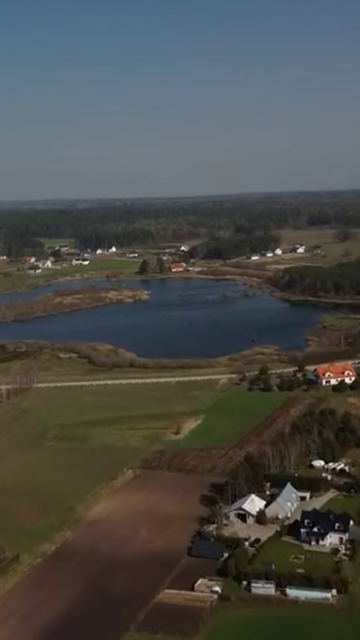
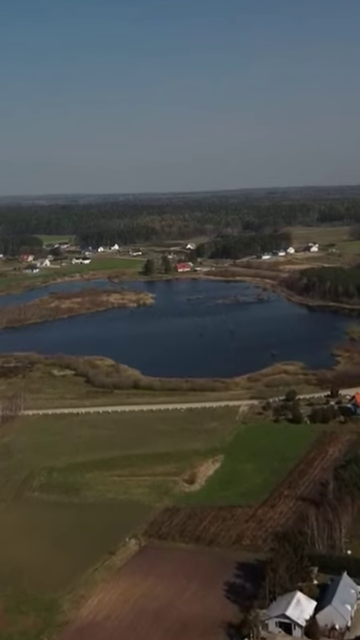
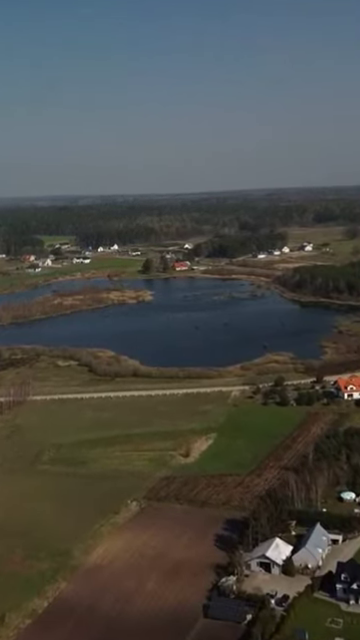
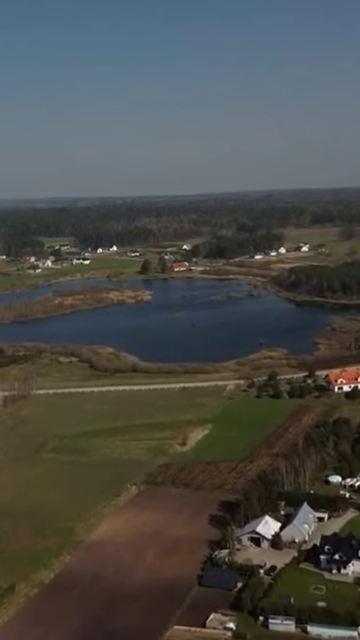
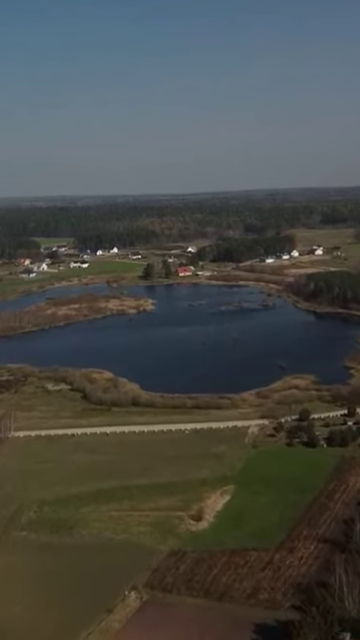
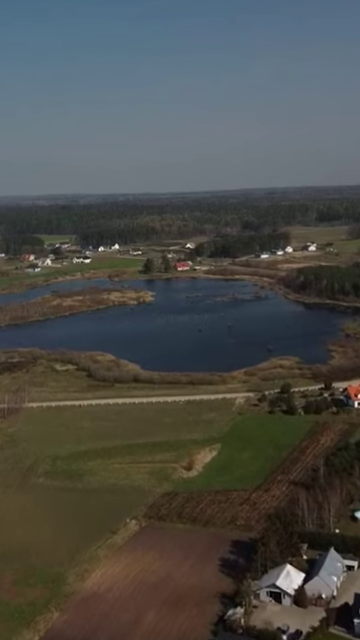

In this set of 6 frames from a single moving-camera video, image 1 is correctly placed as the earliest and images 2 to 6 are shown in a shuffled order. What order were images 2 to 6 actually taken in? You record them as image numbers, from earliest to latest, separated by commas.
4, 3, 6, 2, 5
